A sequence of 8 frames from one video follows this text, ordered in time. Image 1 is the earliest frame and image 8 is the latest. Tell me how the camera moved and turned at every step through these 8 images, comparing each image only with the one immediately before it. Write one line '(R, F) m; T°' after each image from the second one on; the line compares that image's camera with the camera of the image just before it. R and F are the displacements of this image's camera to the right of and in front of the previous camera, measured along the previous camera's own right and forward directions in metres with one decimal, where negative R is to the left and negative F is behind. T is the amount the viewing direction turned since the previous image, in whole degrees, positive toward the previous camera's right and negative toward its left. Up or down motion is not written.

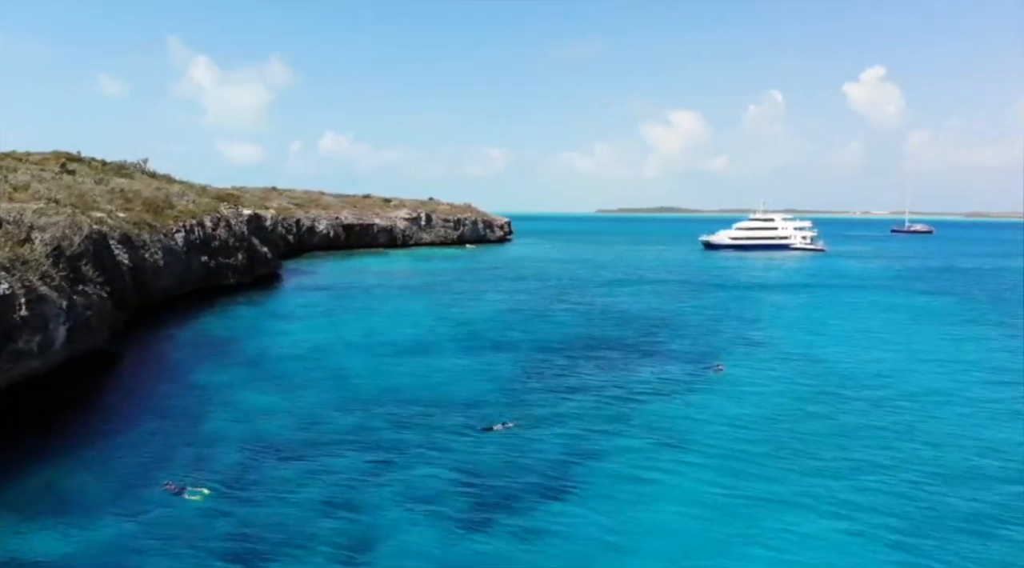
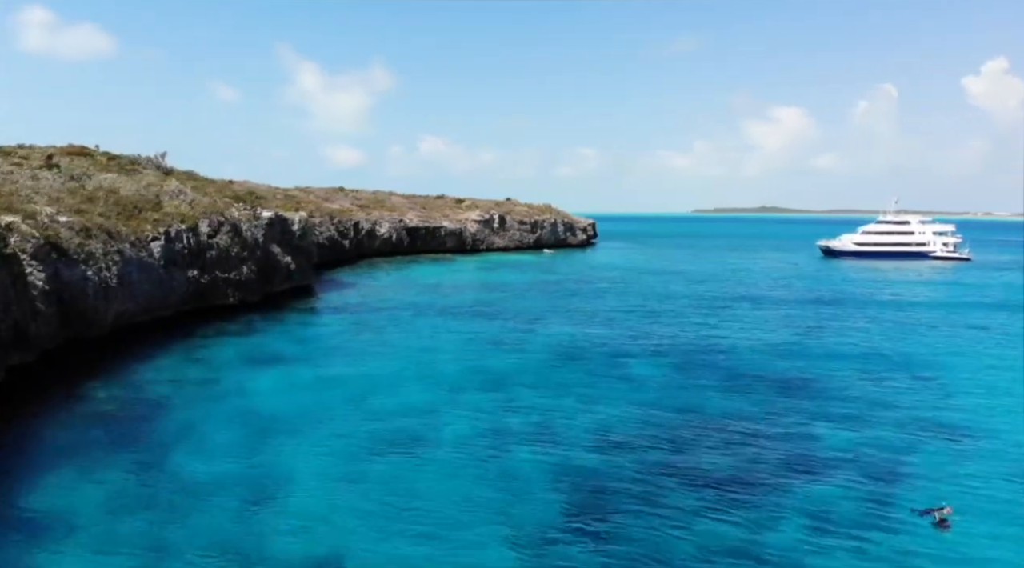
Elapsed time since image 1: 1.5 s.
(+1.1, +13.0) m; -7°
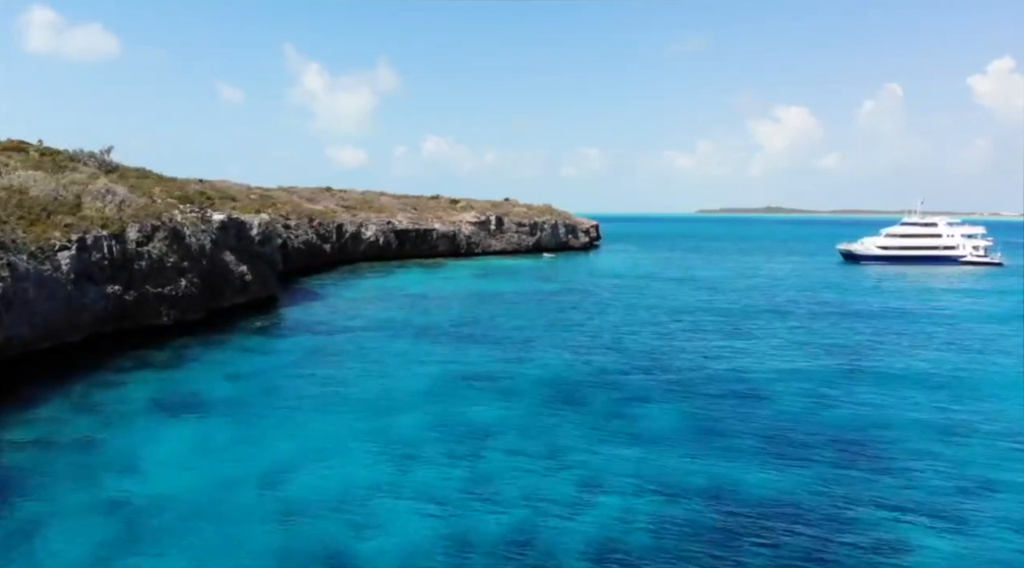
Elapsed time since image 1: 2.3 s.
(+0.8, +6.9) m; 0°
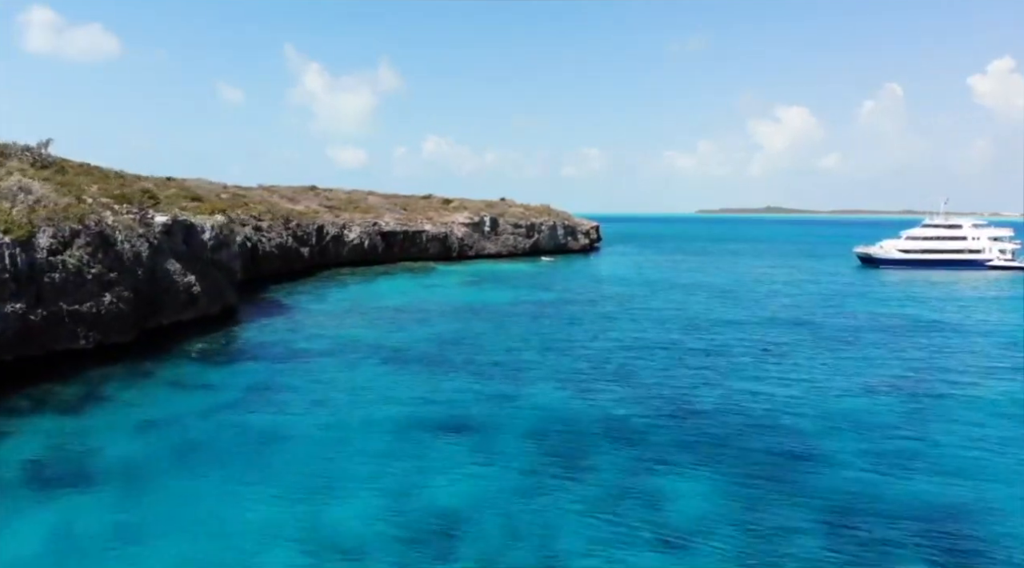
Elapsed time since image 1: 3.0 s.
(+0.5, +6.0) m; 0°
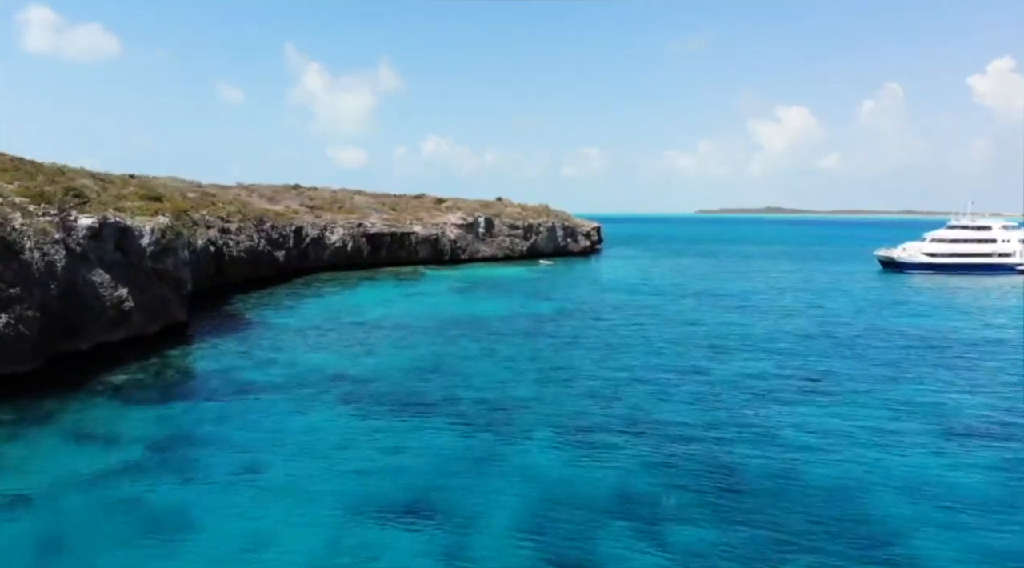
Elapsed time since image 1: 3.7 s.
(+0.4, +6.0) m; 0°
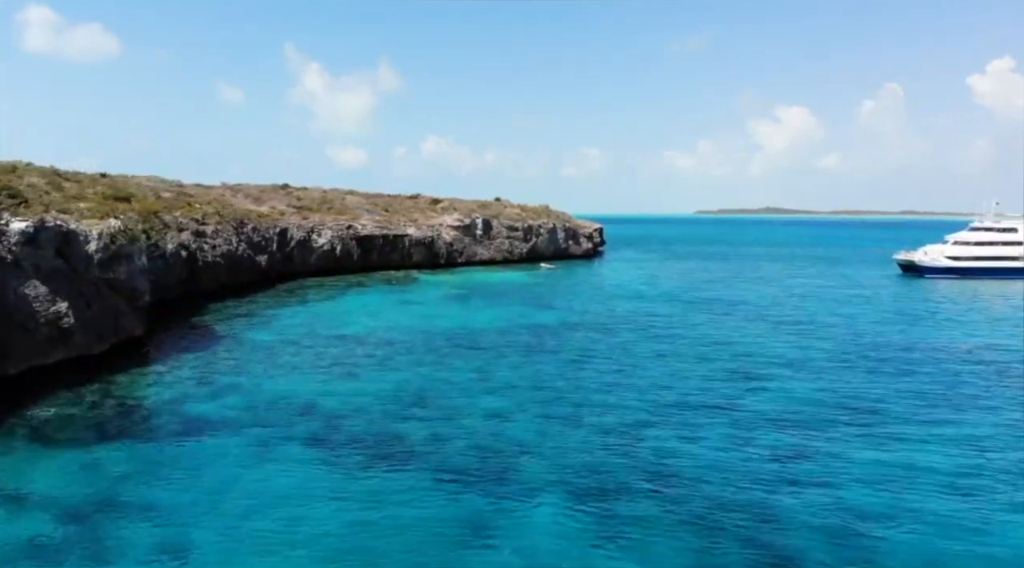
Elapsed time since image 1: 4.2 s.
(+0.1, +4.3) m; 0°
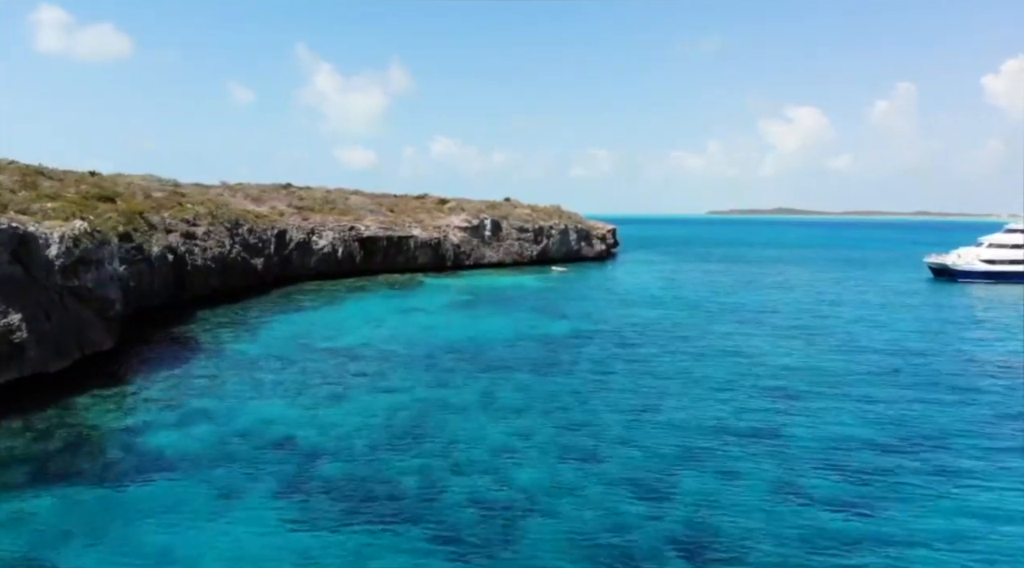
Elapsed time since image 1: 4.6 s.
(-0.1, +3.5) m; -1°
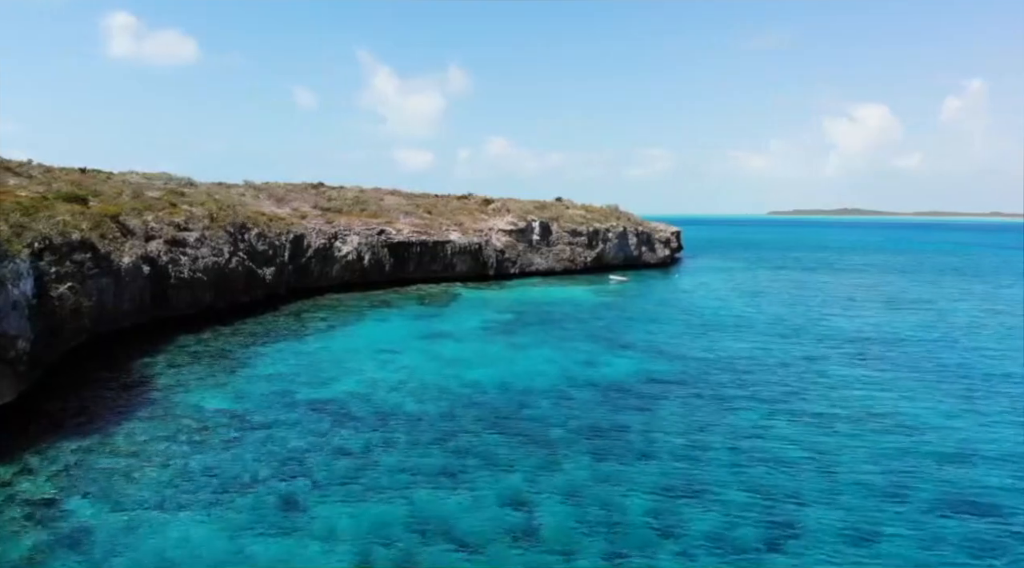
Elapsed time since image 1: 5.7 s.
(0.0, +9.2) m; -4°
